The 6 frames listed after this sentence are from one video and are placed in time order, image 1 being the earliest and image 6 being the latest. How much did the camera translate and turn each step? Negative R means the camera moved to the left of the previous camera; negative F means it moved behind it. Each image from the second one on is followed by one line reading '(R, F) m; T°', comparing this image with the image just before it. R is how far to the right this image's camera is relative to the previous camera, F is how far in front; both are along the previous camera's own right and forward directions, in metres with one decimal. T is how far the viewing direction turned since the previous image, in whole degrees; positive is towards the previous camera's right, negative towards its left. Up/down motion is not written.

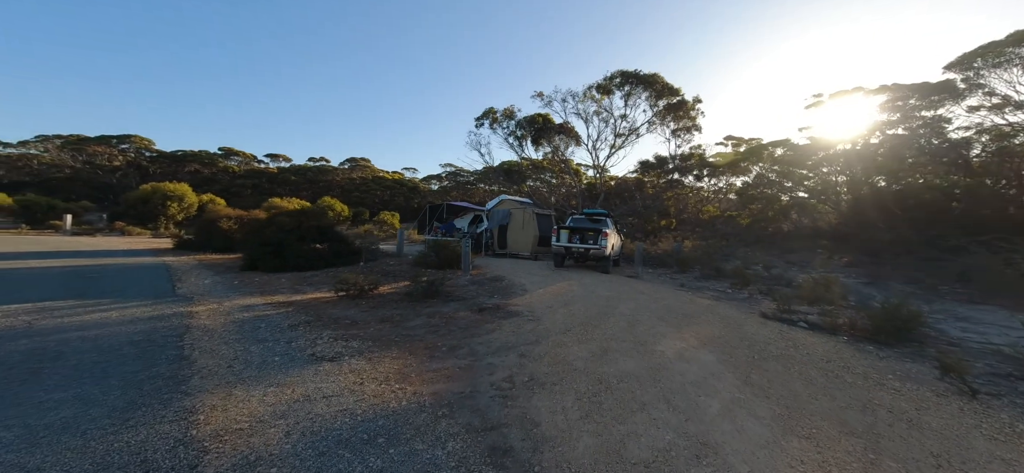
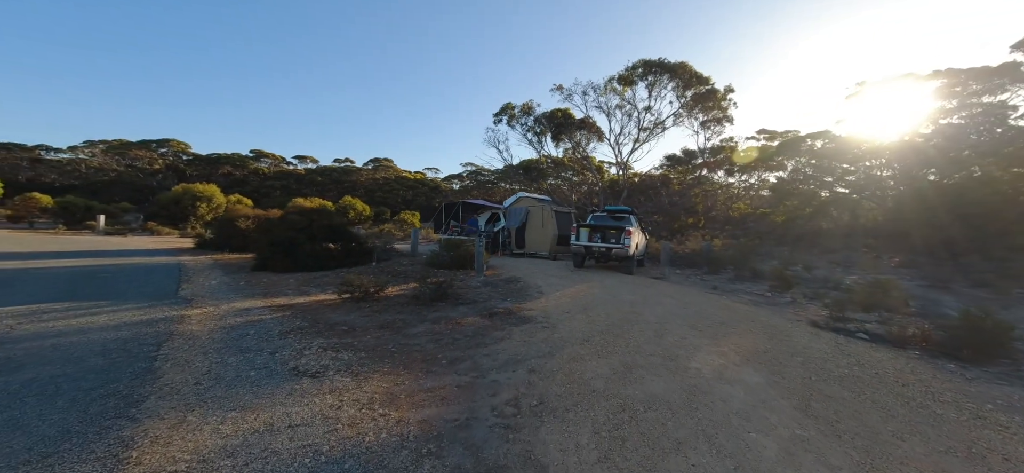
(+0.2, +0.6) m; -4°
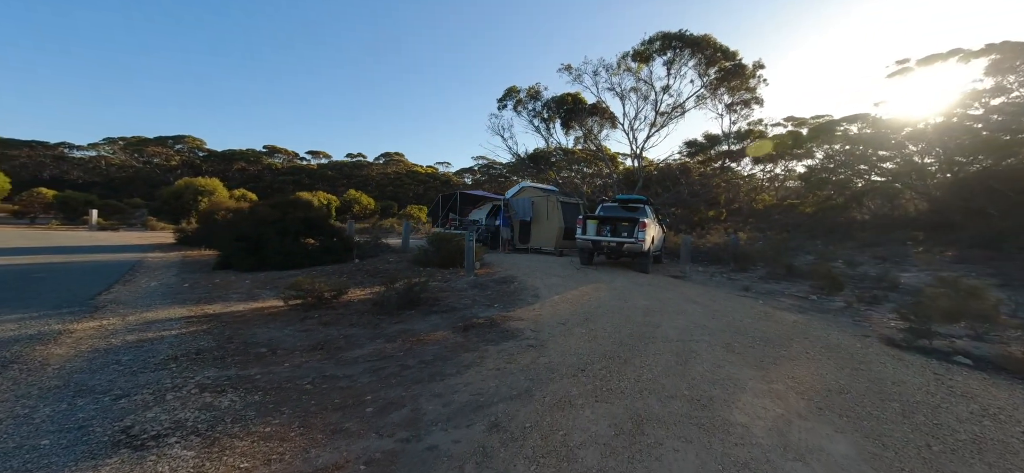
(+0.5, +1.4) m; -2°
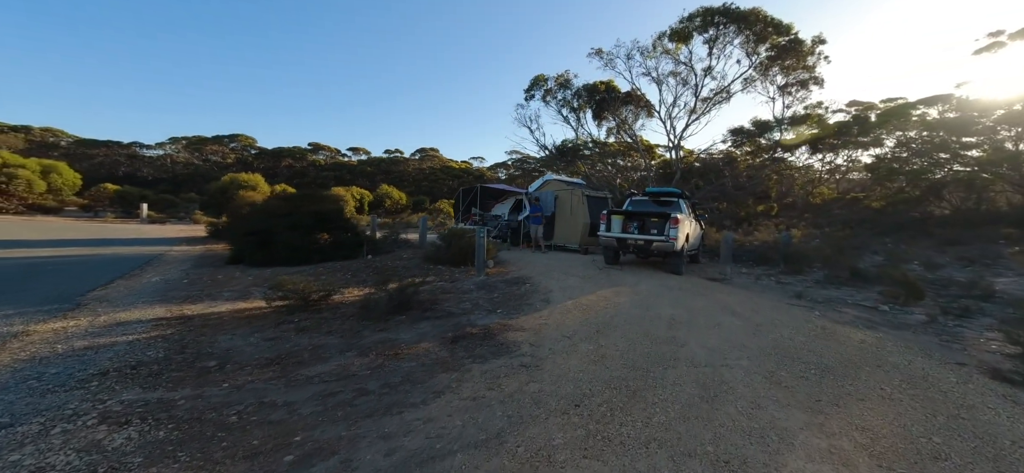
(+0.5, +0.8) m; -6°
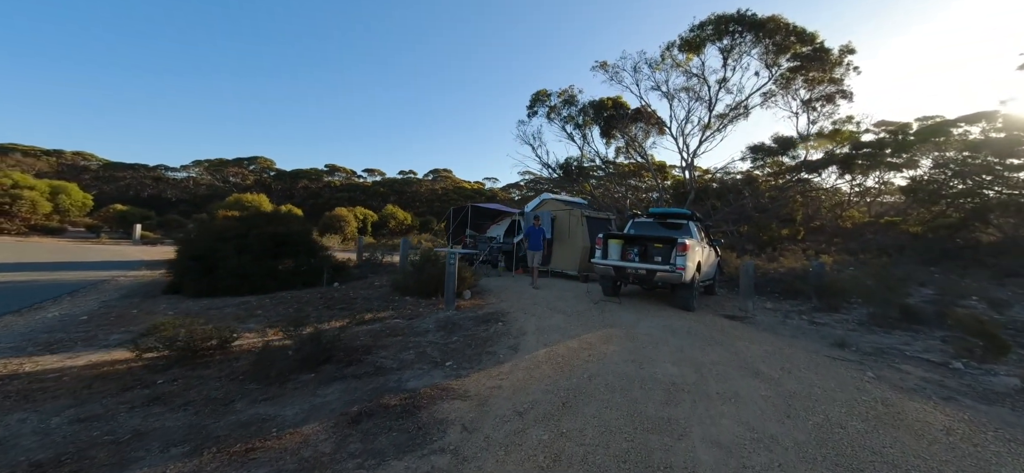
(+0.9, +1.3) m; -3°
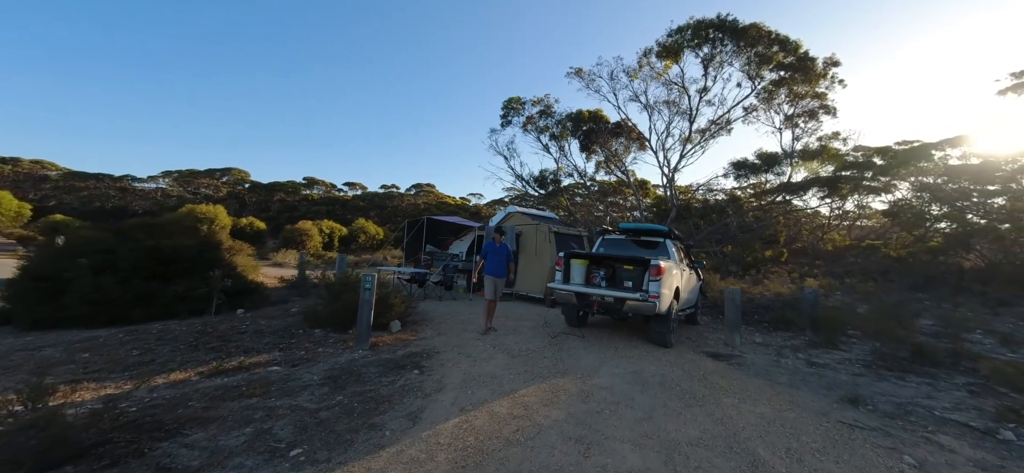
(+1.0, +1.5) m; +2°
